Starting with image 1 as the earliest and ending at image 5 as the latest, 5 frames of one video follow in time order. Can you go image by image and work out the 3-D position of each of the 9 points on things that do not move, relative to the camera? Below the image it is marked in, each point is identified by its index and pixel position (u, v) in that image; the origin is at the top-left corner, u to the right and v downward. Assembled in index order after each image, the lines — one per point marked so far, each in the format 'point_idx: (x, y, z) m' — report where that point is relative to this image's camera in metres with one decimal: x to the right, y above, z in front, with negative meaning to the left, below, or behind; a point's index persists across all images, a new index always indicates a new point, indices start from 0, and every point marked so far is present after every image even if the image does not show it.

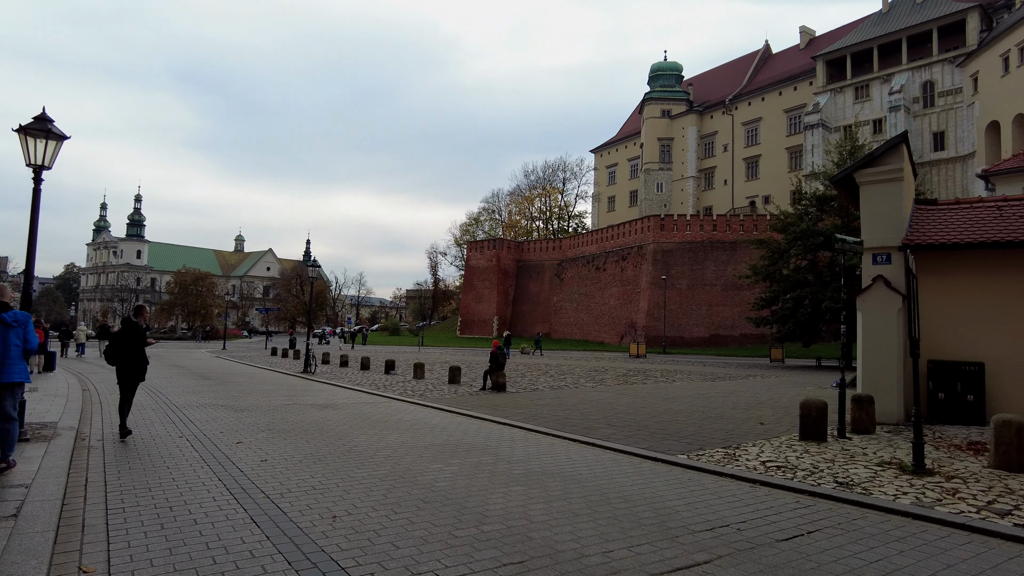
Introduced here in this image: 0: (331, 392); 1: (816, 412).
0: (-4.8, -2.7, +16.8) m
1: (+4.3, -1.7, +9.1) m
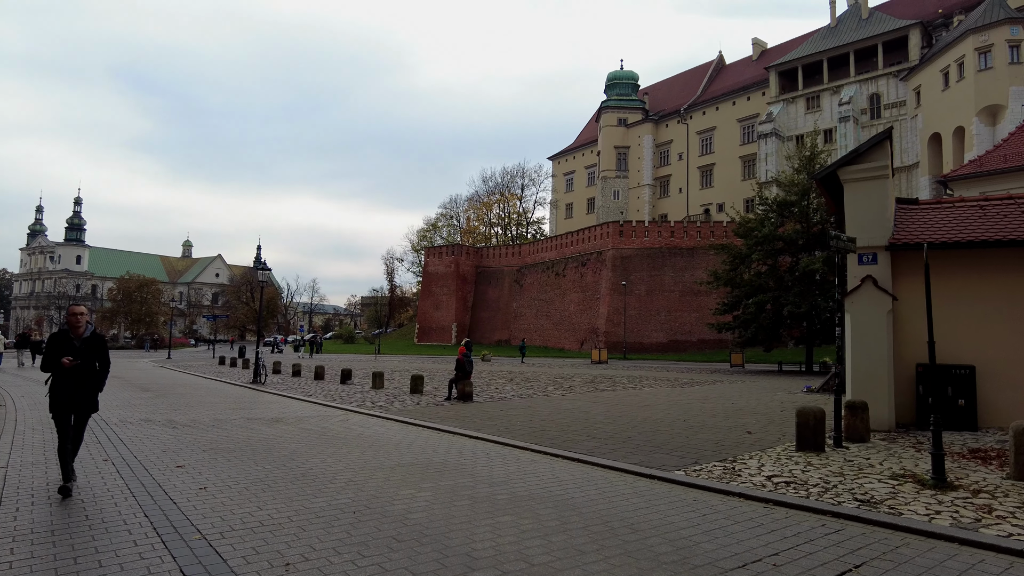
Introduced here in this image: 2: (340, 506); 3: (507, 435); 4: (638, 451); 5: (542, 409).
0: (-5.6, -2.8, +15.5) m
1: (+4.0, -1.7, +8.5) m
2: (-1.5, -1.9, +5.6) m
3: (-0.1, -2.3, +10.2) m
4: (+1.7, -2.2, +8.7) m
5: (+0.6, -2.6, +13.5) m
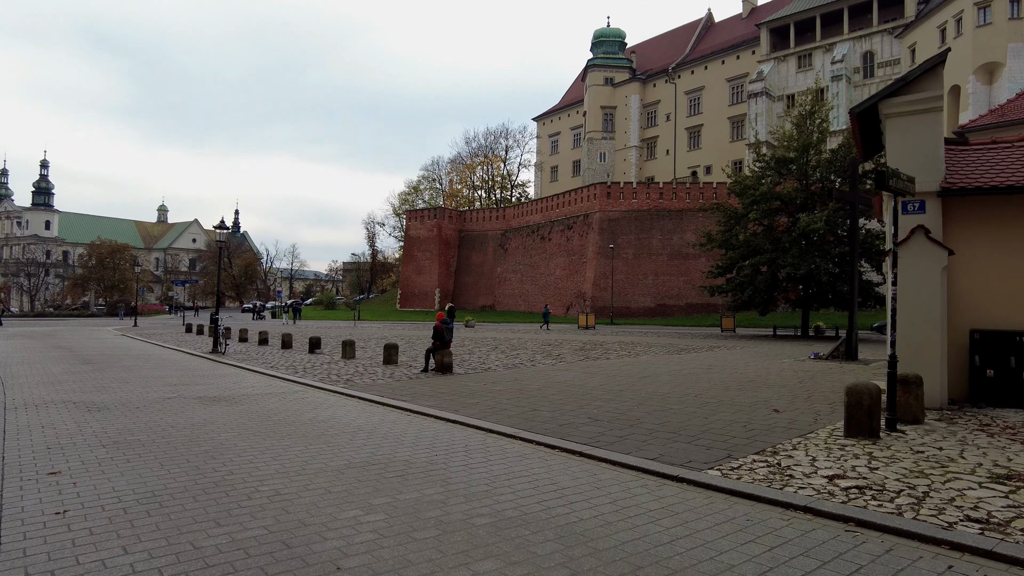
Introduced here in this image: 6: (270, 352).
0: (-5.9, -1.9, +13.7) m
1: (+3.8, -1.2, +6.9) m
2: (-1.6, -1.5, +3.9) m
3: (-0.3, -1.7, +8.5) m
4: (+1.5, -1.6, +7.0) m
5: (+0.3, -1.8, +11.9) m
6: (-7.4, -2.0, +19.9) m
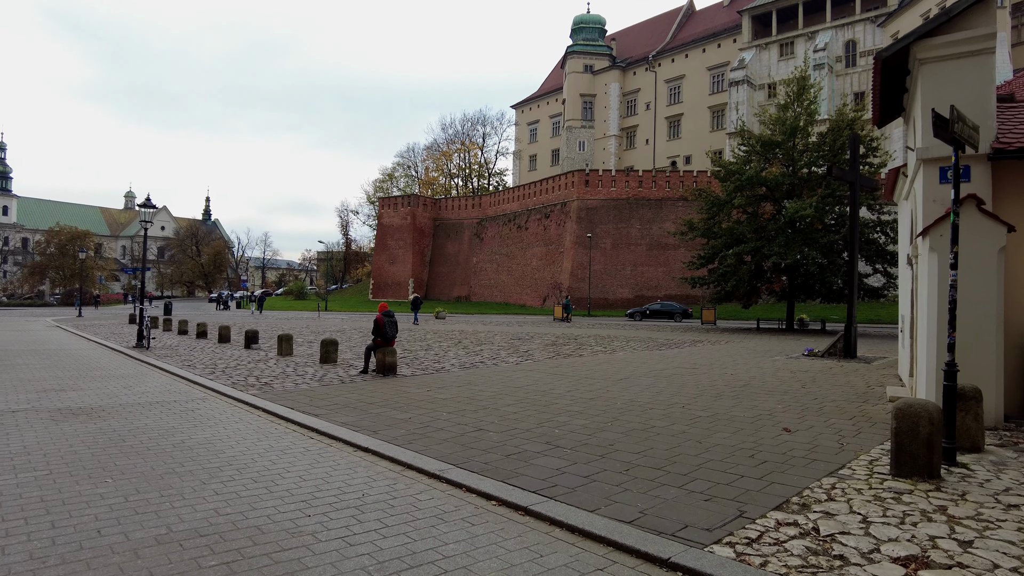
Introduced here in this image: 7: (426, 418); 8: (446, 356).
0: (-6.8, -1.7, +11.5) m
1: (+3.2, -1.1, +4.9) m
2: (-2.1, -1.4, +1.8) m
3: (-1.0, -1.5, +6.4) m
4: (+0.9, -1.5, +5.0) m
5: (-0.4, -1.6, +9.9) m
6: (-8.4, -1.6, +17.6) m
7: (-1.0, -1.5, +7.6) m
8: (-1.5, -1.6, +15.1) m
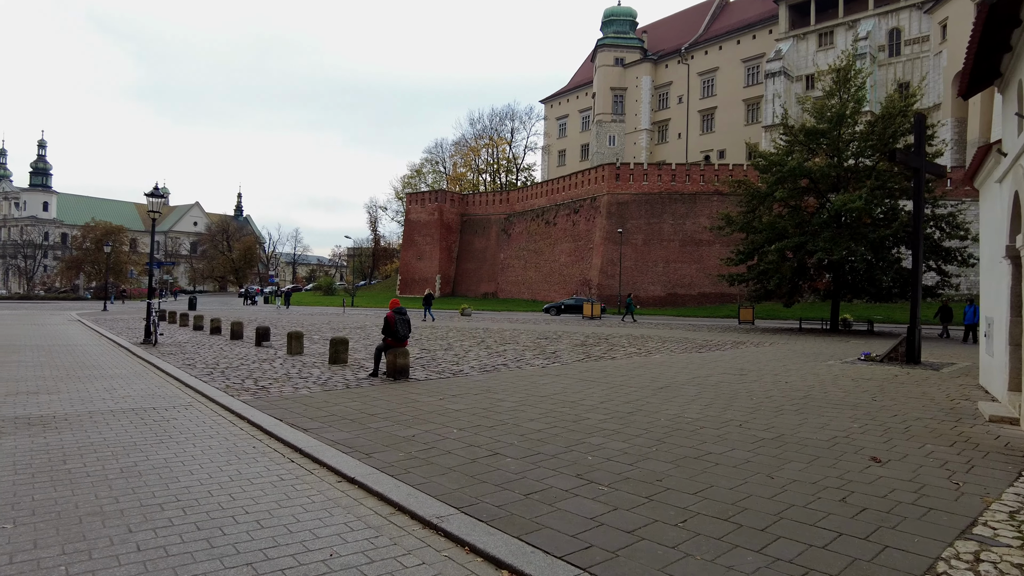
0: (-6.4, -1.5, +10.5) m
1: (+3.3, -1.0, +3.5) m
2: (-2.1, -1.3, +0.6) m
3: (-0.8, -1.5, +5.2) m
4: (+1.0, -1.4, +3.7) m
5: (-0.1, -1.5, +8.6) m
6: (-7.7, -1.5, +16.7) m
7: (-0.8, -1.5, +6.4) m
8: (-1.0, -1.5, +13.9) m
